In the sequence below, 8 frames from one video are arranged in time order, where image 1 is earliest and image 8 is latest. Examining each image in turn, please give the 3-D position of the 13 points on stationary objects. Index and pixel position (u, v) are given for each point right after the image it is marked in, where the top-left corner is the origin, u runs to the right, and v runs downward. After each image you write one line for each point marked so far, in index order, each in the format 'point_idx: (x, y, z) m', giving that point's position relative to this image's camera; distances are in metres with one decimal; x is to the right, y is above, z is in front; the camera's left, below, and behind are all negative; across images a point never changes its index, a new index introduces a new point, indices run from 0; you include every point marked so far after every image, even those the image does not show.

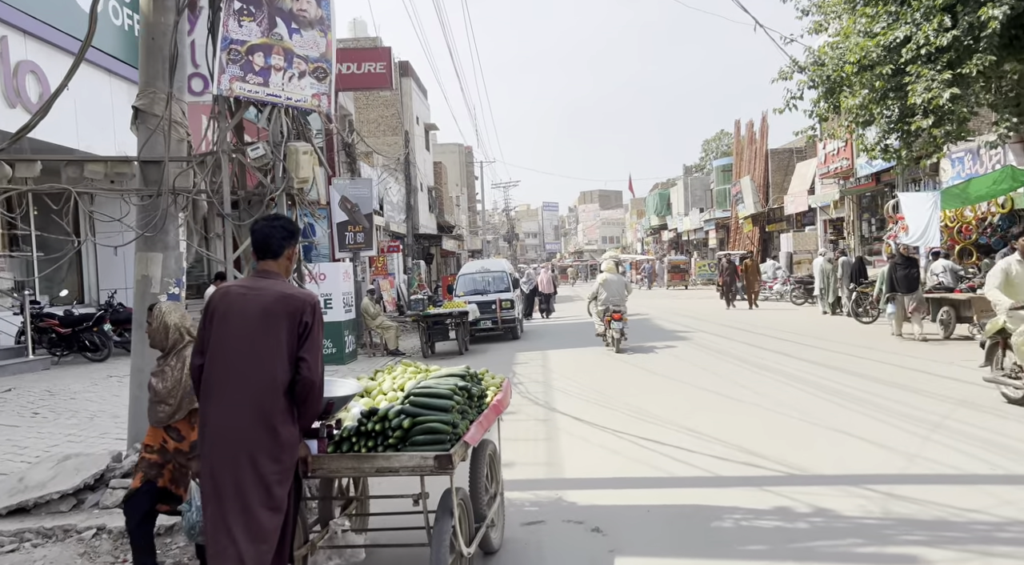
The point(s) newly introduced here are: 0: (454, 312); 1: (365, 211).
0: (-1.1, -0.6, +16.0) m
1: (-3.0, +1.4, +17.5) m
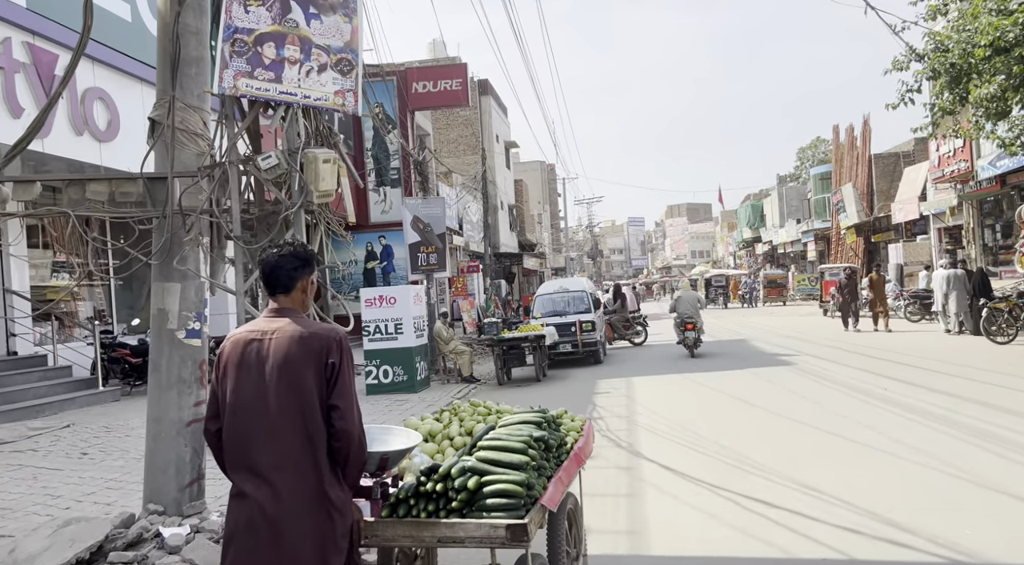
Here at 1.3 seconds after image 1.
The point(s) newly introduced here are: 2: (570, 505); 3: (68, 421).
0: (+0.3, -1.0, +15.0) m
1: (-1.4, +1.0, +16.7) m
2: (+0.4, -1.5, +6.0) m
3: (-5.9, -1.9, +11.5) m
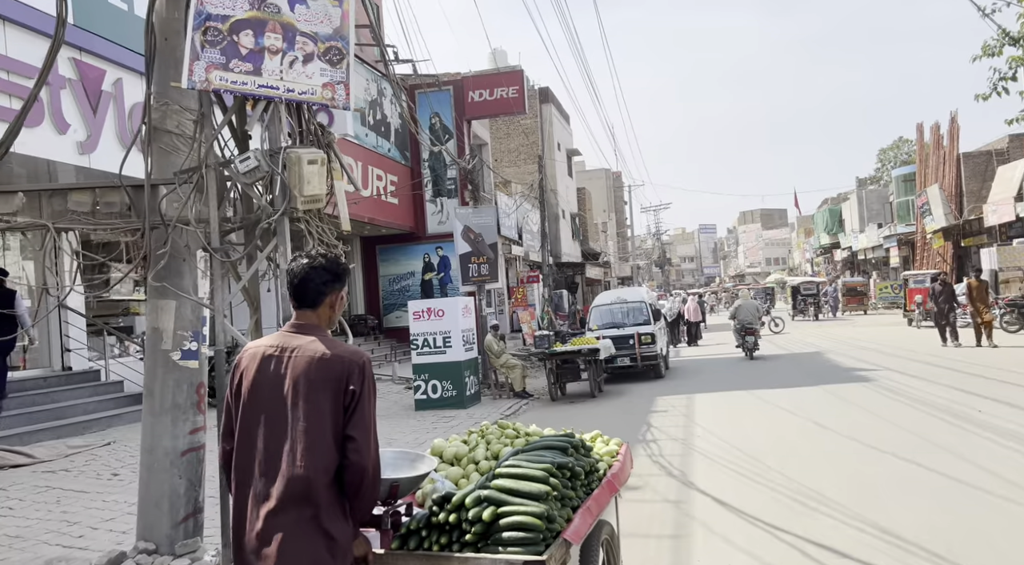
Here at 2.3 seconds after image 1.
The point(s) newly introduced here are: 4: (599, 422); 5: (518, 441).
0: (+1.2, -1.1, +14.3) m
1: (-0.4, +0.8, +16.1) m
2: (+0.6, -1.5, +5.3) m
3: (-5.3, -2.1, +11.3) m
4: (+1.2, -1.9, +11.8) m
5: (0.0, -1.2, +6.4) m
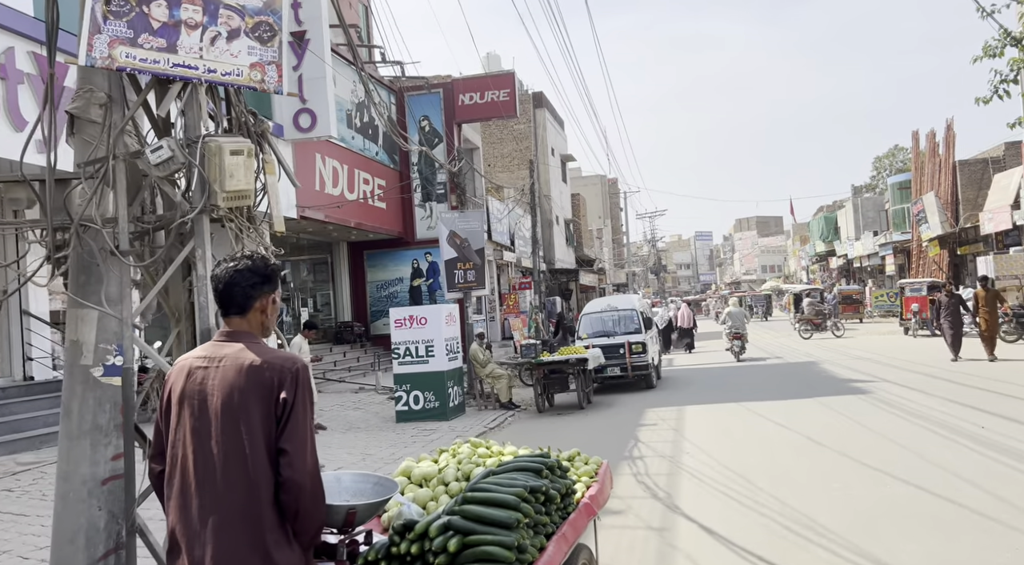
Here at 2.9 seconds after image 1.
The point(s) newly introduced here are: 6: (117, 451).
0: (+1.0, -1.3, +13.8) m
1: (-0.7, +0.7, +15.6) m
2: (+0.4, -1.6, +4.8) m
3: (-5.5, -2.1, +10.8) m
4: (+1.0, -2.0, +11.3) m
5: (-0.2, -1.2, +5.9) m
6: (-2.1, -0.9, +4.6) m
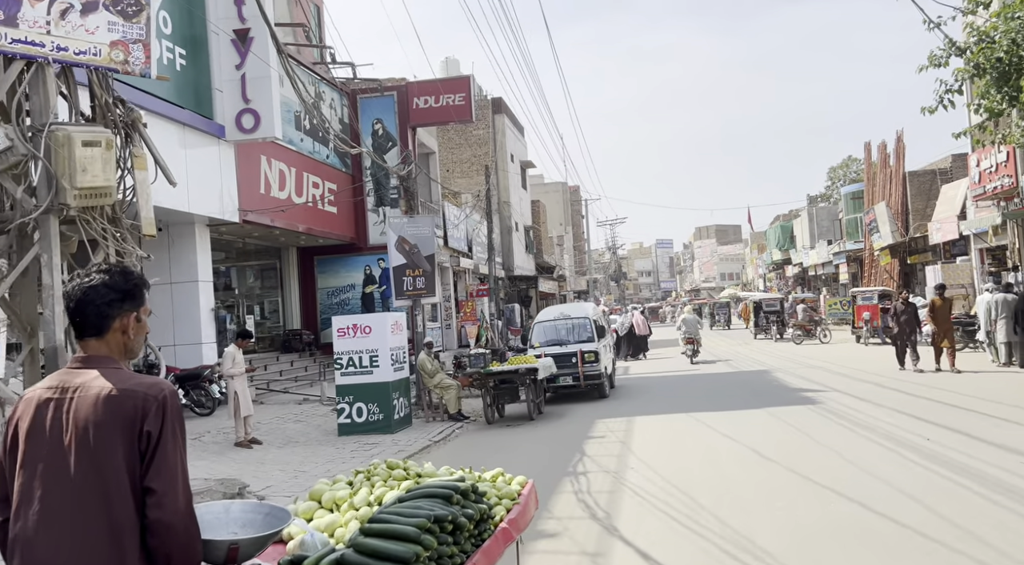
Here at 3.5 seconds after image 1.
0: (+0.1, -1.4, +13.4) m
1: (-1.5, +0.5, +15.2) m
2: (-0.1, -1.6, +4.4) m
3: (-6.2, -2.2, +10.2) m
4: (+0.2, -2.1, +10.9) m
5: (-0.7, -1.3, +5.5) m
6: (-2.5, -0.9, +4.1) m
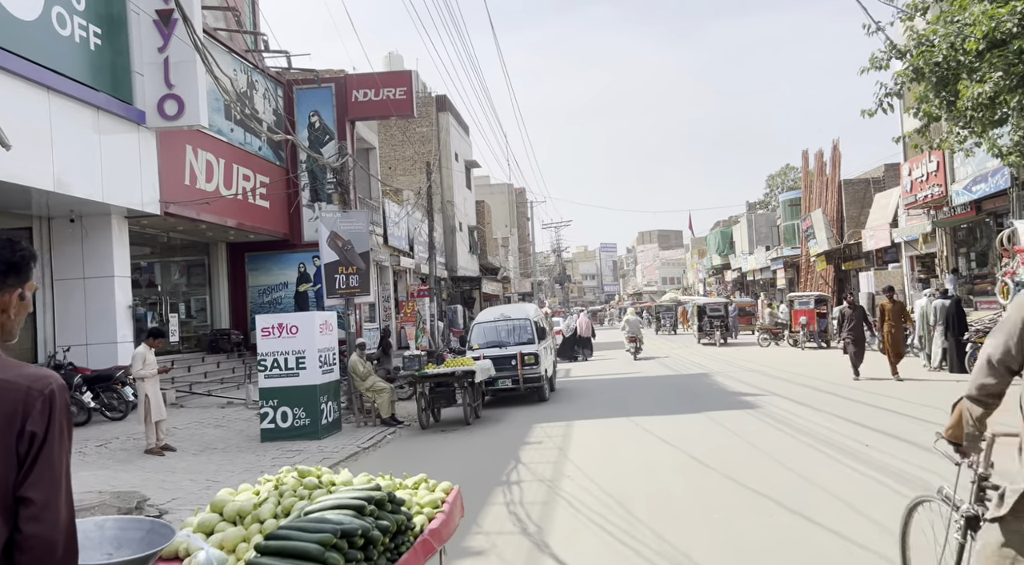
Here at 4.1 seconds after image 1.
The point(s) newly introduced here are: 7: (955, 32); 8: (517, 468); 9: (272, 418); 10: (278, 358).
0: (-0.8, -1.4, +12.9) m
1: (-2.6, +0.6, +14.6) m
2: (-0.5, -1.6, +3.9) m
3: (-7.0, -2.1, +9.3) m
4: (-0.6, -2.1, +10.4) m
5: (-1.1, -1.2, +4.9) m
6: (-2.9, -0.9, +3.4) m
7: (+6.4, +3.6, +12.4) m
8: (+0.1, -2.0, +9.2) m
9: (-3.3, -1.9, +12.0) m
10: (-3.2, -1.0, +12.0) m
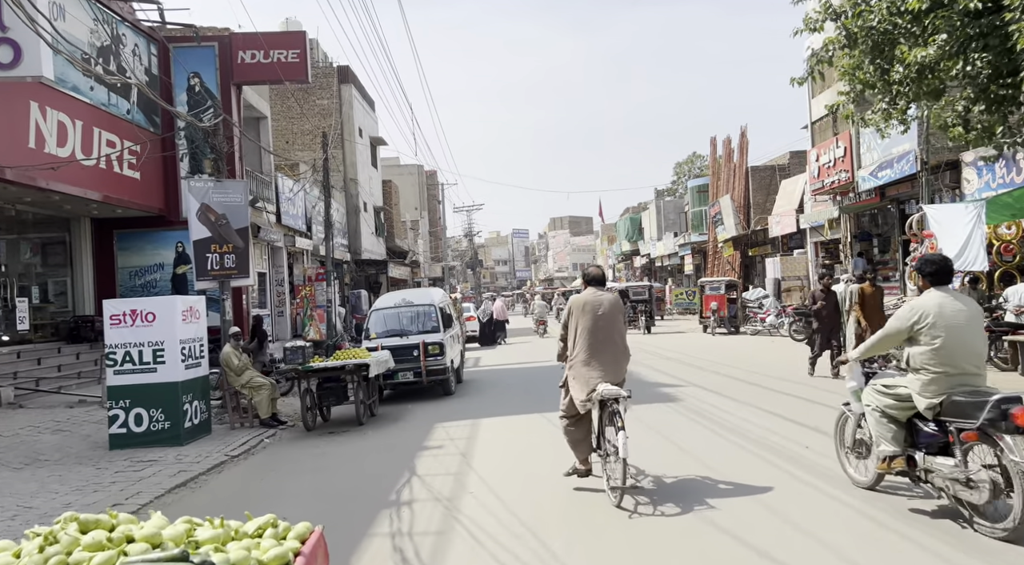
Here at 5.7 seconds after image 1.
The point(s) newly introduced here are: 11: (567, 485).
0: (-2.2, -1.1, +11.3) m
1: (-4.1, +0.8, +12.8) m
2: (-0.9, -1.5, +2.3) m
3: (-7.9, -1.9, +7.1) m
4: (-1.7, -1.9, +8.9) m
5: (-1.6, -1.1, +3.3) m
6: (-3.2, -0.8, +1.7) m
7: (+5.1, +3.8, +11.5) m
8: (-0.9, -1.8, +7.7) m
9: (-4.6, -1.6, +10.1) m
10: (-4.5, -0.8, +10.1) m
11: (+0.5, -1.7, +7.2) m
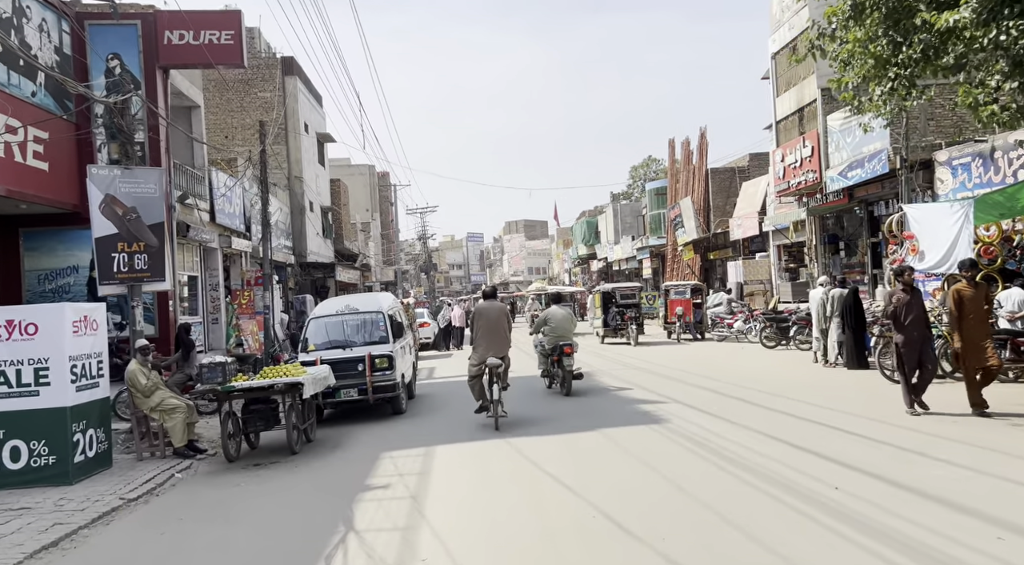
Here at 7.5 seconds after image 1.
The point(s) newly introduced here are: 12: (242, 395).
0: (-2.6, -1.1, +9.6) m
1: (-4.6, +0.8, +11.0) m
2: (-0.9, -1.5, +0.7) m
3: (-8.1, -1.9, +5.0) m
4: (-2.0, -1.9, +7.2) m
5: (-1.7, -1.1, +1.7) m
6: (-3.2, -0.7, -0.1) m
7: (+4.6, +3.8, +10.2) m
8: (-1.2, -1.8, +6.0) m
9: (-4.9, -1.7, +8.3) m
10: (-4.8, -0.8, +8.3) m
11: (+0.2, -1.7, +5.6) m
12: (-3.0, -1.2, +9.5) m
